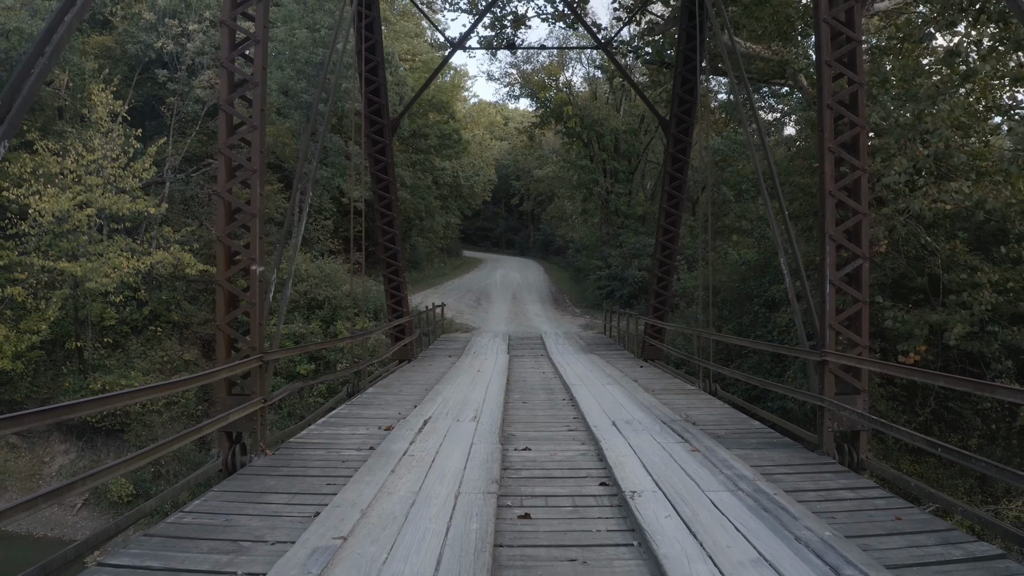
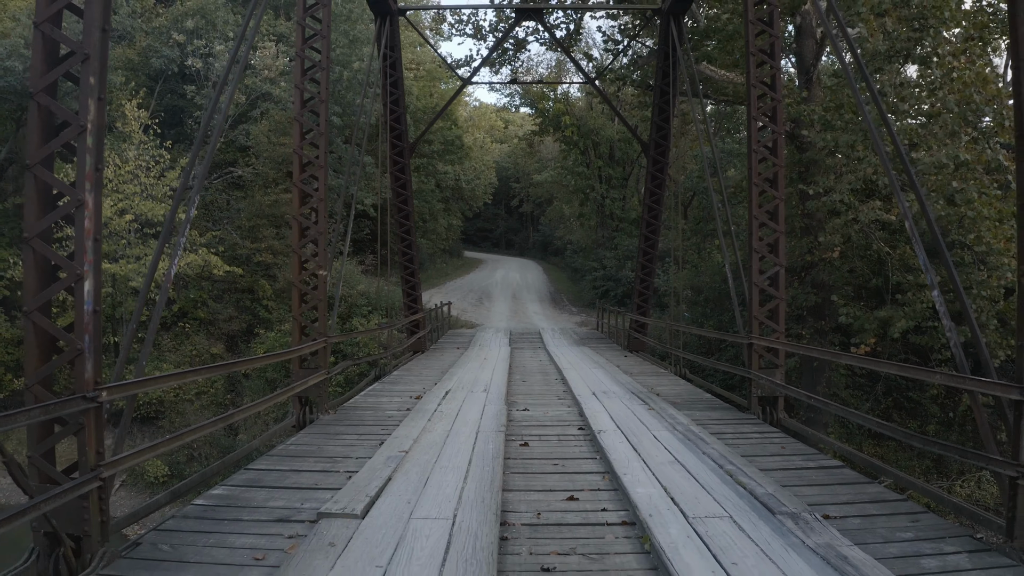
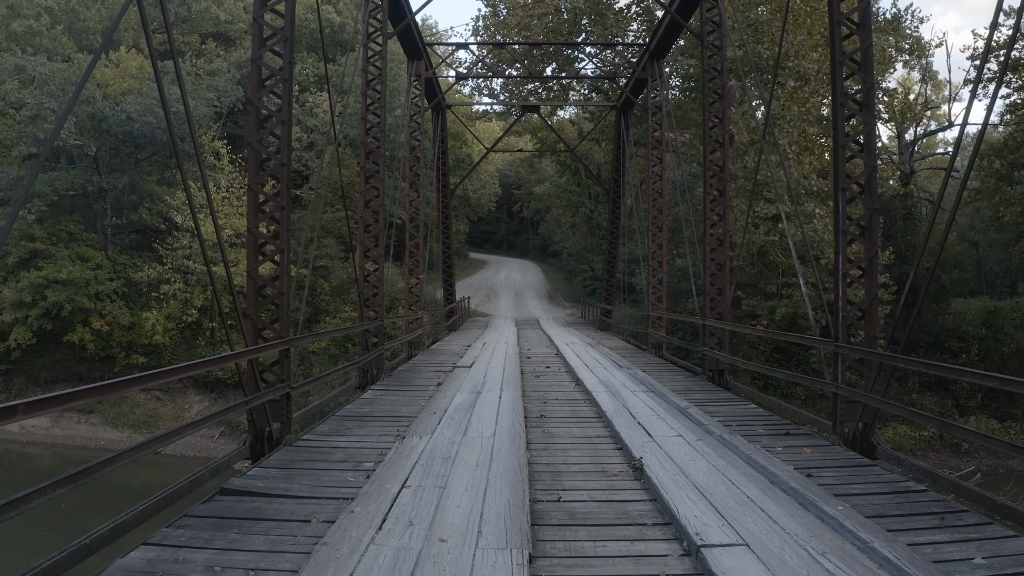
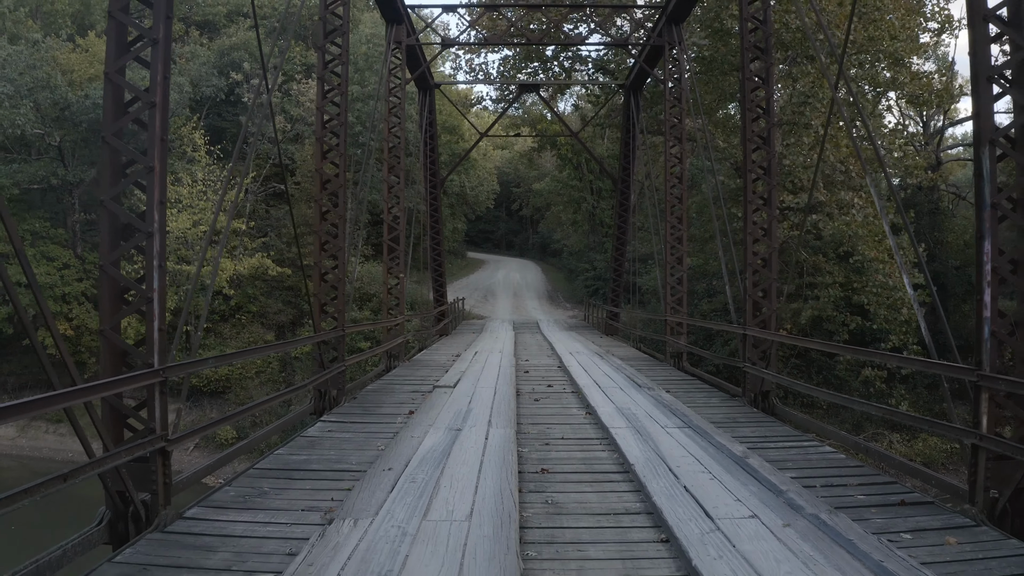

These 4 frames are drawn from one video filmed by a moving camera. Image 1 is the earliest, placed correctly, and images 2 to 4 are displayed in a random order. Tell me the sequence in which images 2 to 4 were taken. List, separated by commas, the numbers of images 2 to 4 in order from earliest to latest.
2, 4, 3
